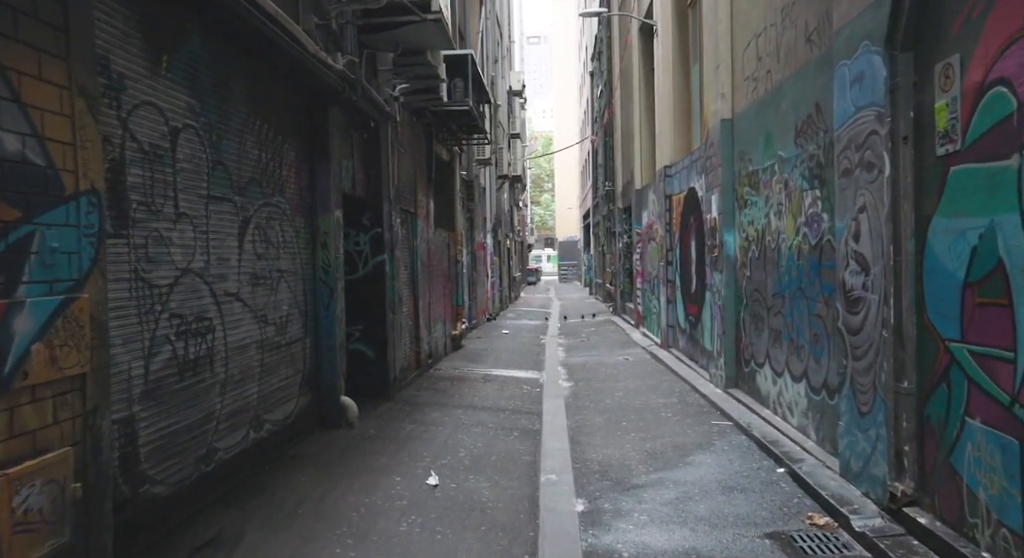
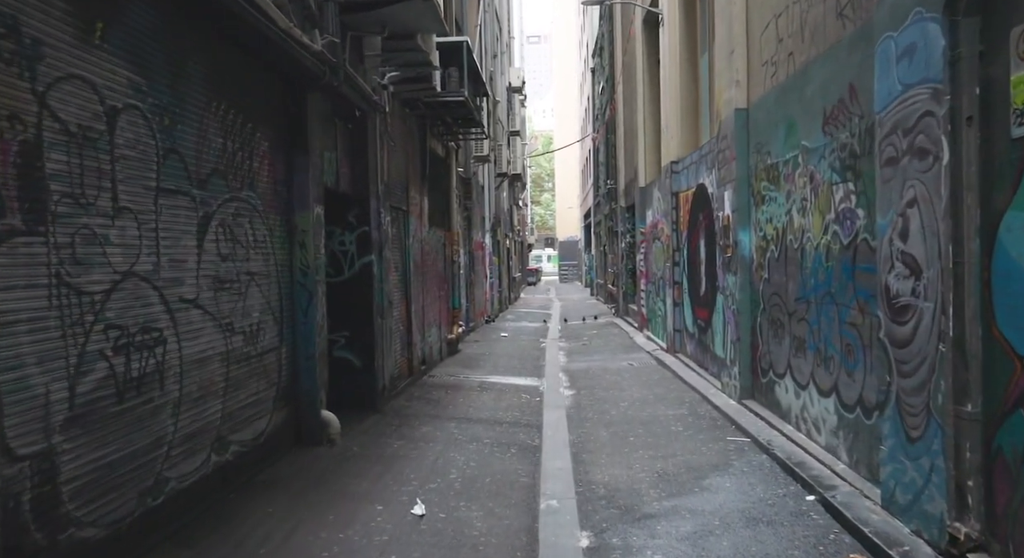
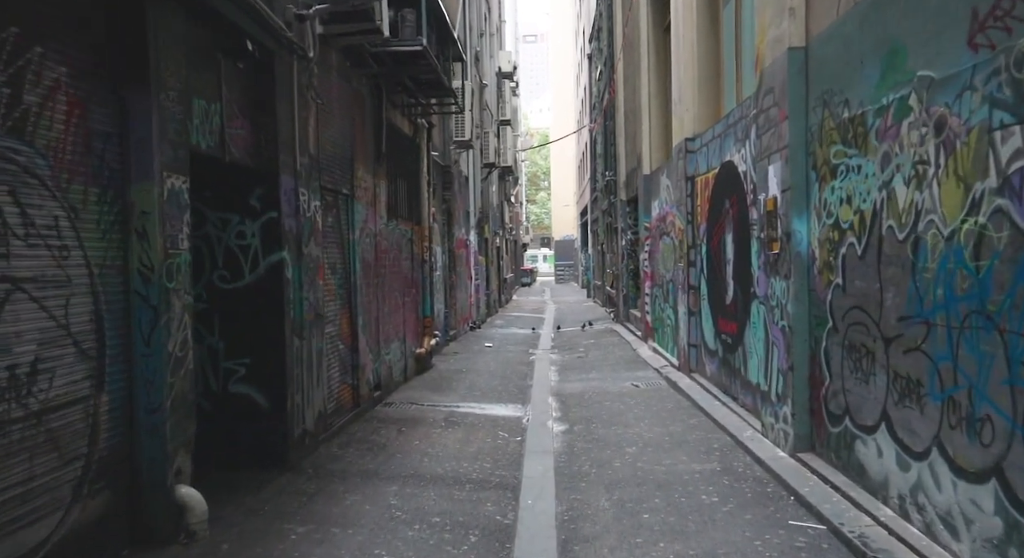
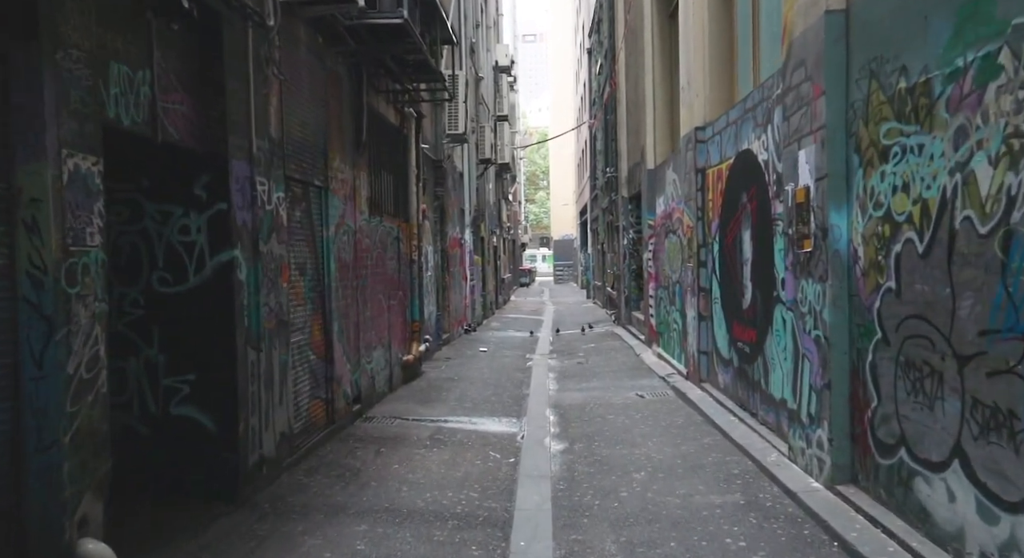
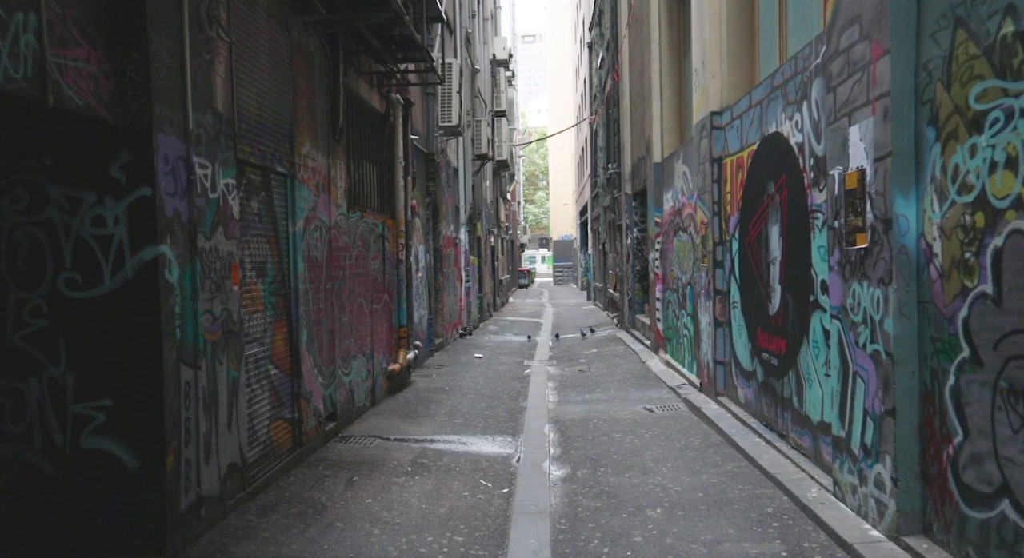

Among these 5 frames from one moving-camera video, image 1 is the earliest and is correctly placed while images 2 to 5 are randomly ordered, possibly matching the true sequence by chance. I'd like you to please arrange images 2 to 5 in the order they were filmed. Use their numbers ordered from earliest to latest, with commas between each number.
2, 3, 4, 5
